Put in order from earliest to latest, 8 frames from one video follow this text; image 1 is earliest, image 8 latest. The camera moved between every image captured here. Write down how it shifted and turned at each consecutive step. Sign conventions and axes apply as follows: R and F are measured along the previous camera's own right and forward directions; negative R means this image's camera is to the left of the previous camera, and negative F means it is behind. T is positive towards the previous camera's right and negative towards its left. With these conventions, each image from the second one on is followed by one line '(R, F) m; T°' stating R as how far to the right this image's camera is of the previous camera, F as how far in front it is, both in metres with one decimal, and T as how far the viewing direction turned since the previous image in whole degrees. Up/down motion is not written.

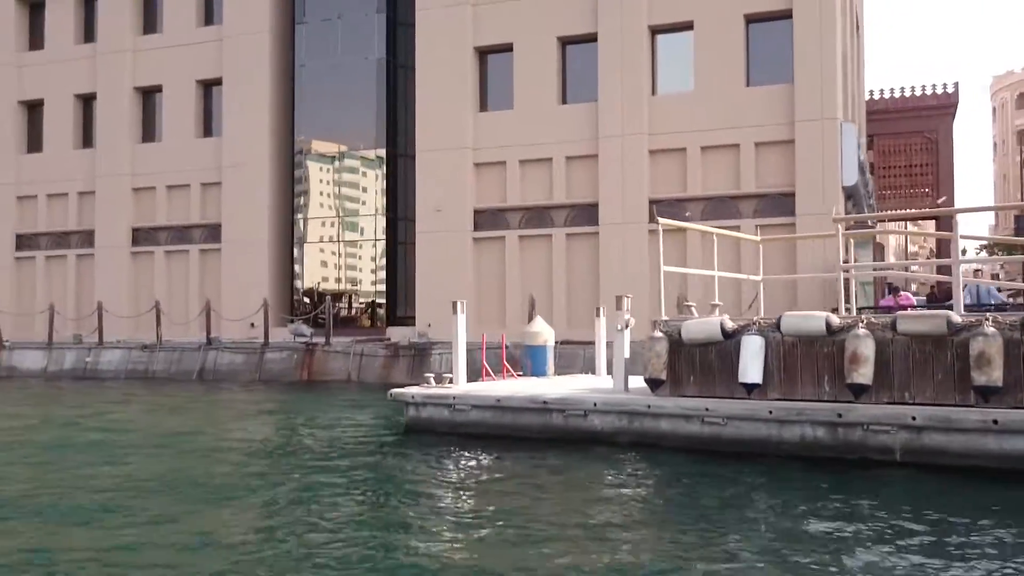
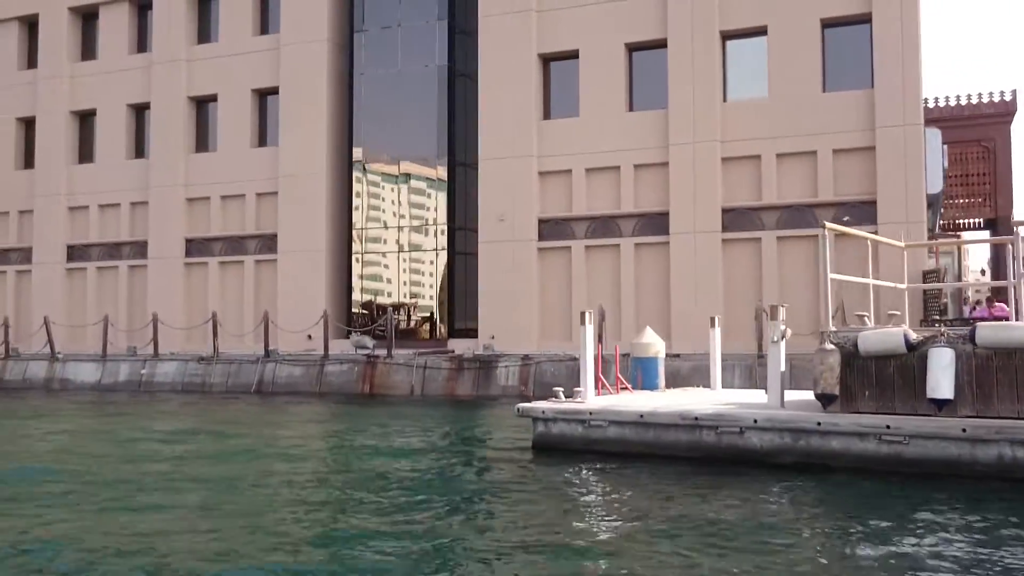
(-1.6, +0.6) m; -1°
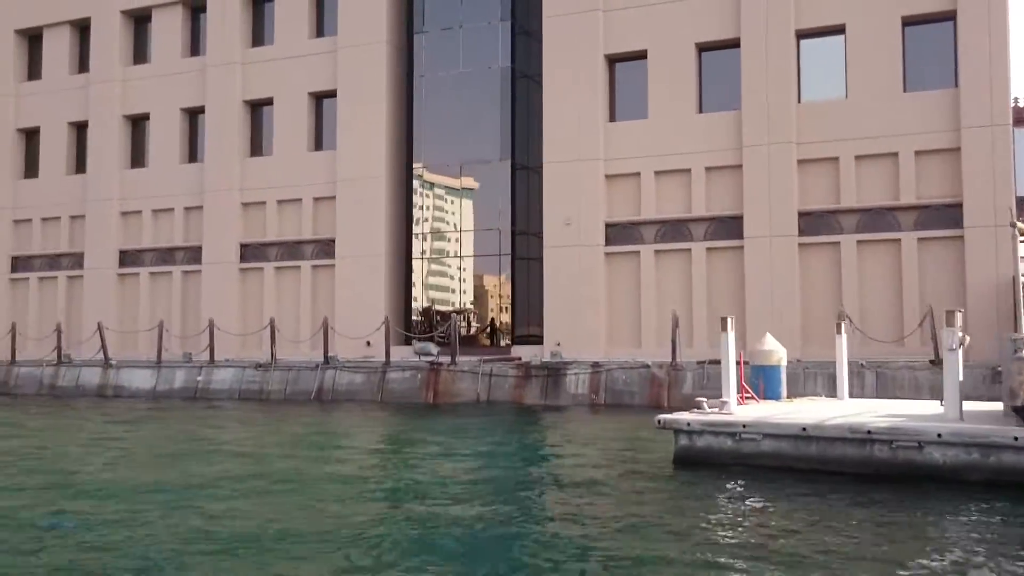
(-1.7, +0.6) m; -1°
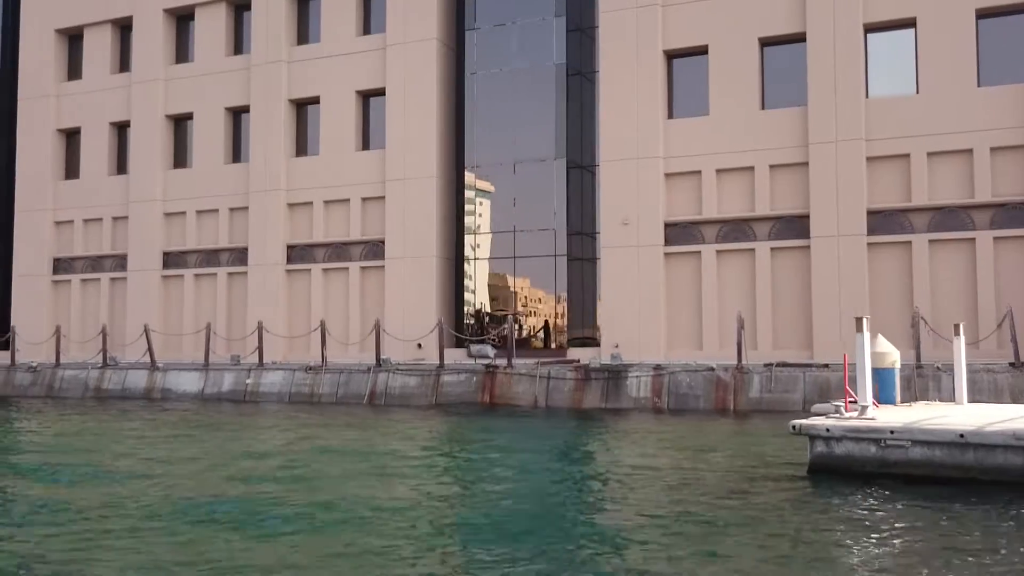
(-1.4, +0.5) m; -1°
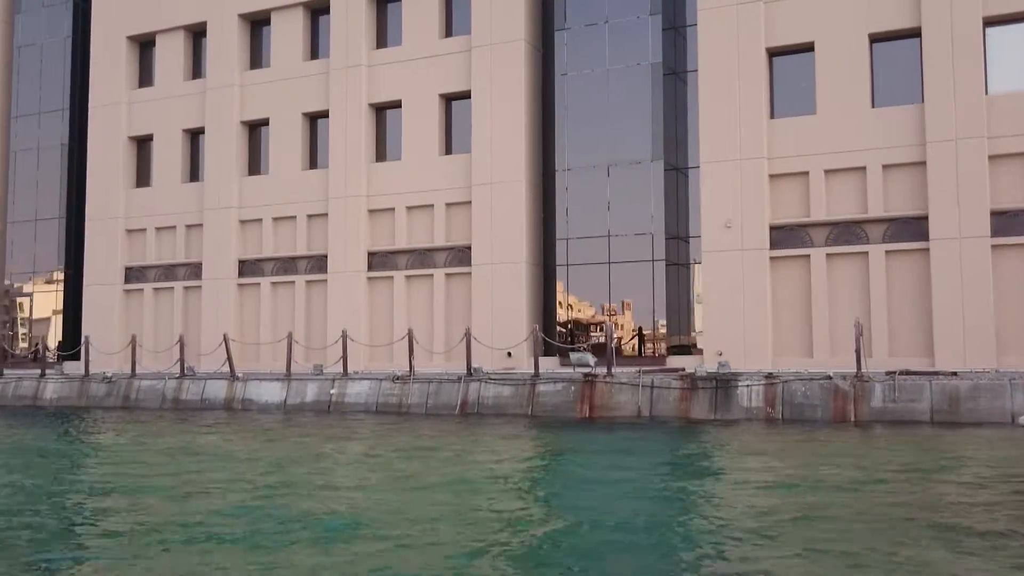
(-2.4, +0.8) m; -1°
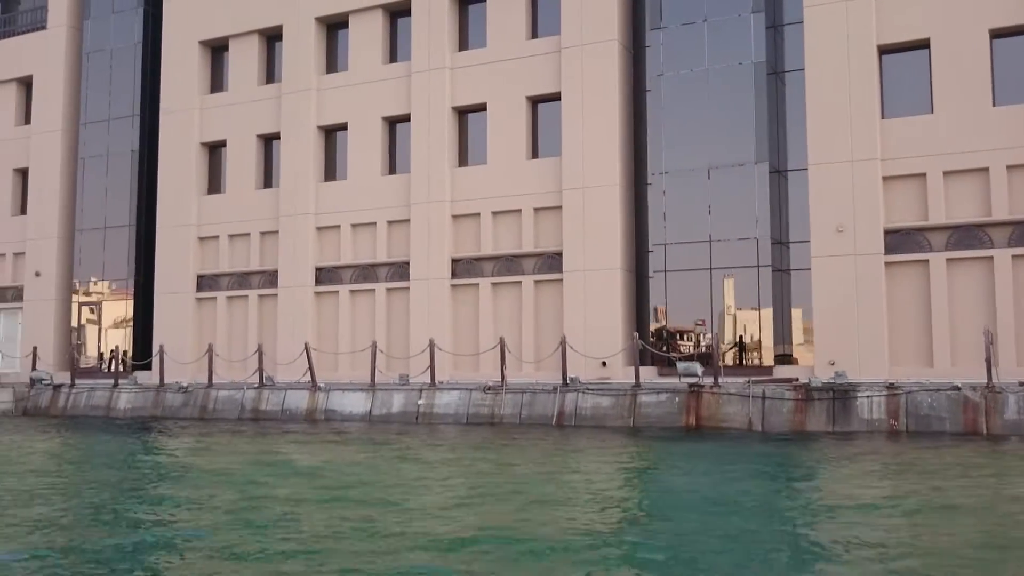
(-2.5, +0.9) m; -1°
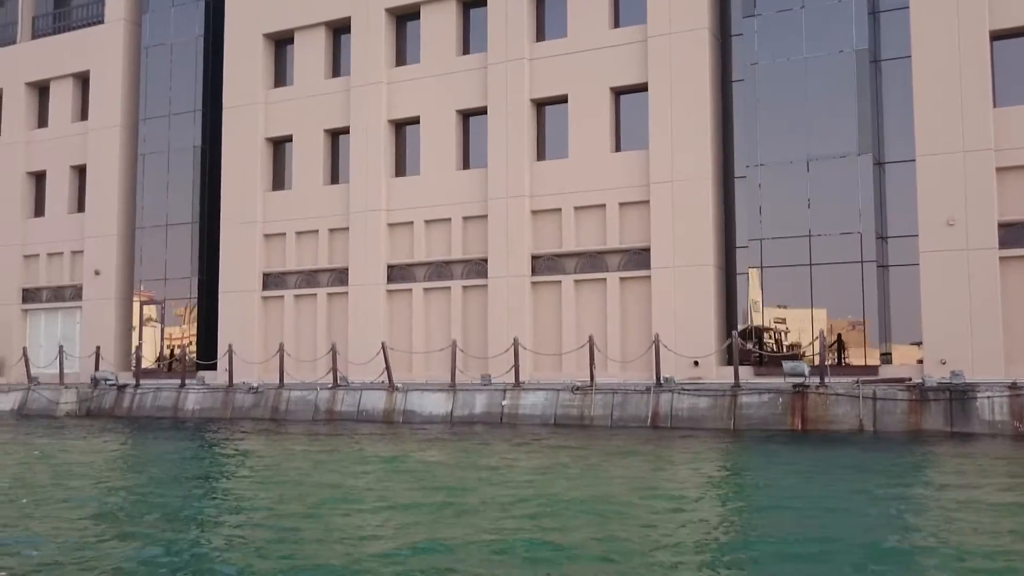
(-2.4, +0.8) m; -1°
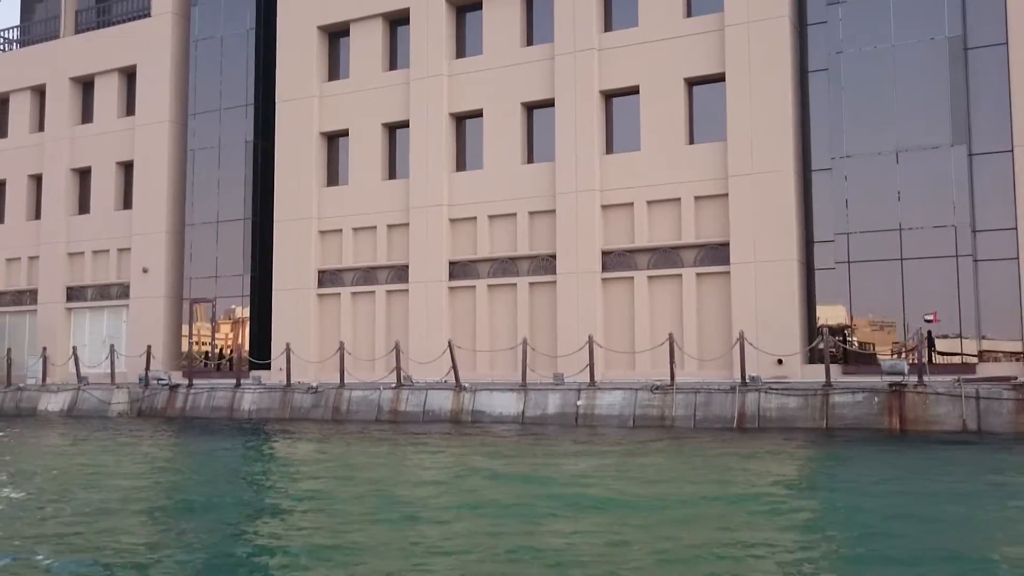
(-2.1, +0.8) m; 0°
